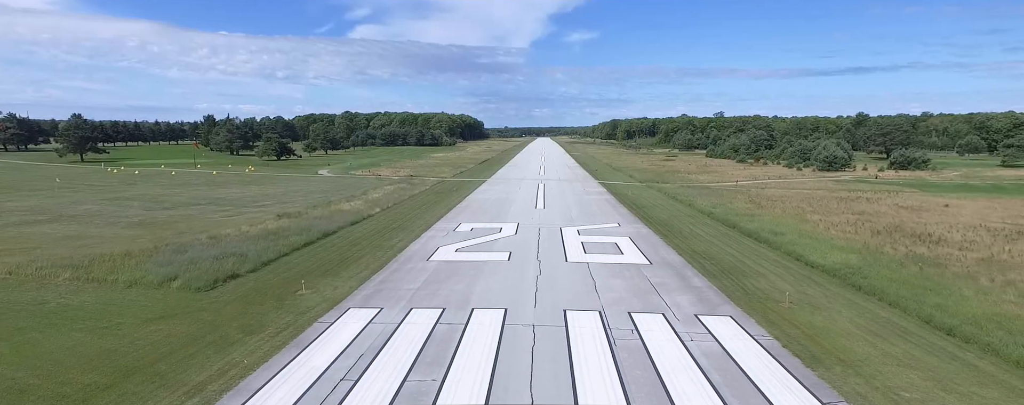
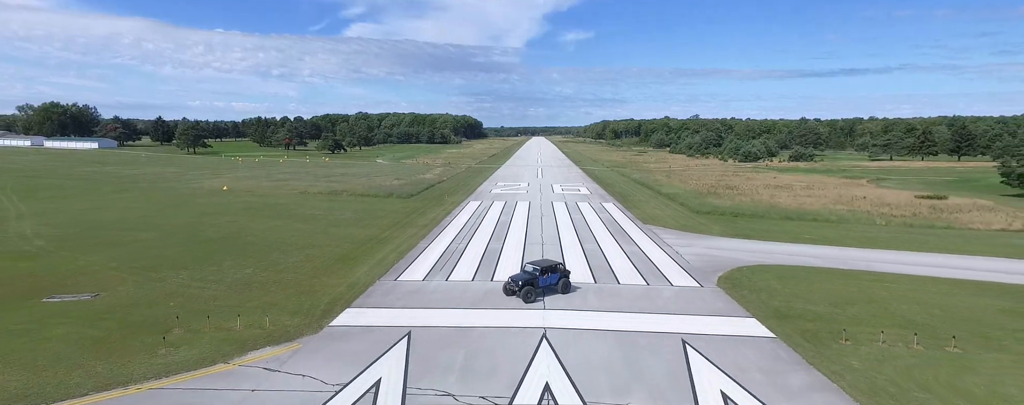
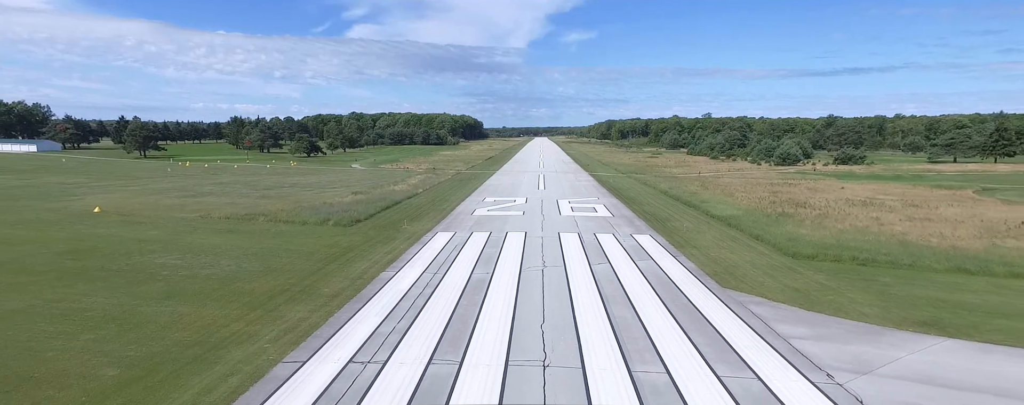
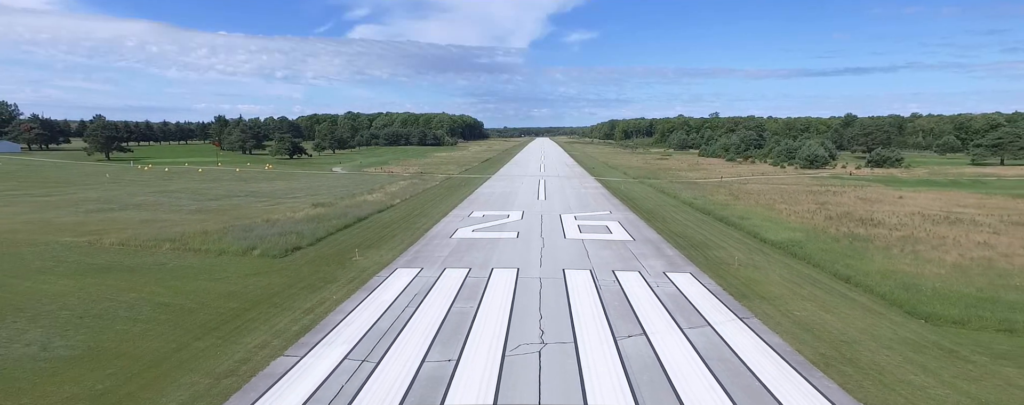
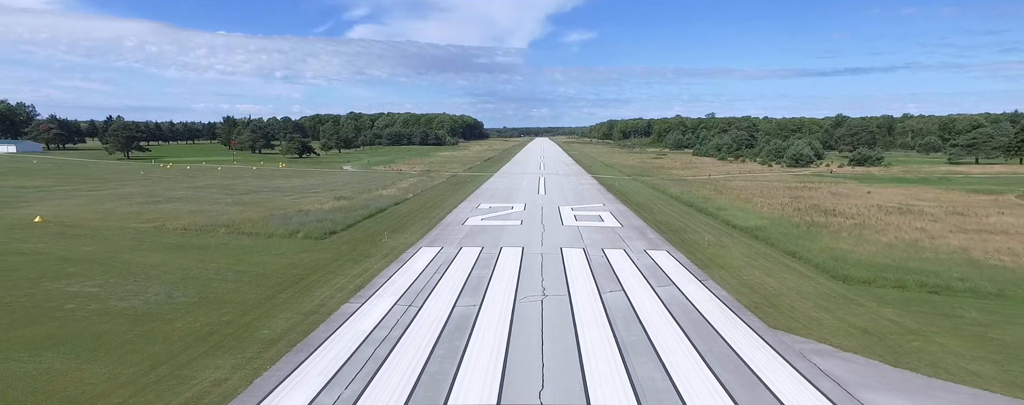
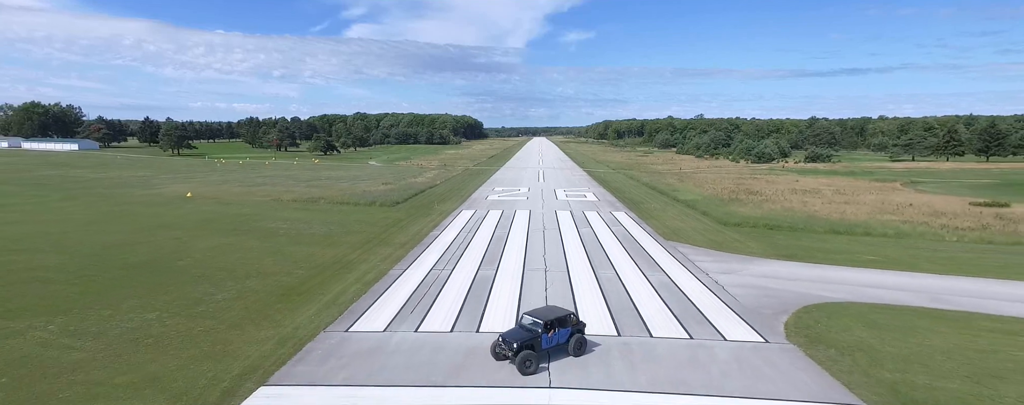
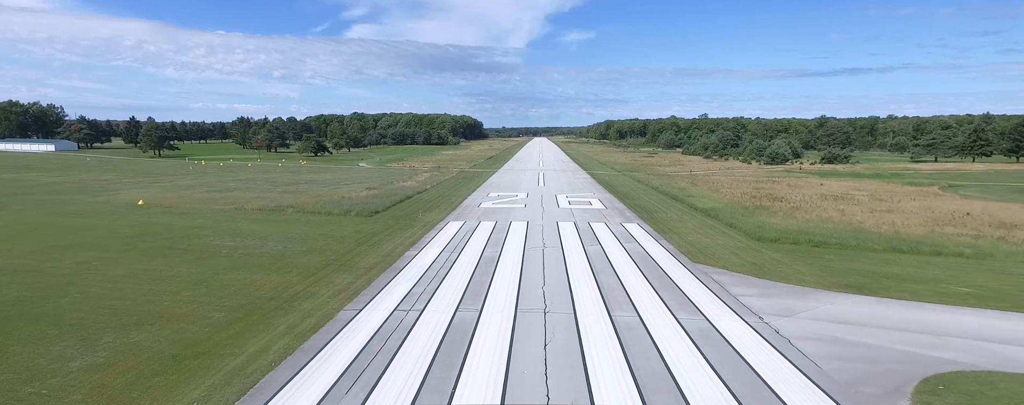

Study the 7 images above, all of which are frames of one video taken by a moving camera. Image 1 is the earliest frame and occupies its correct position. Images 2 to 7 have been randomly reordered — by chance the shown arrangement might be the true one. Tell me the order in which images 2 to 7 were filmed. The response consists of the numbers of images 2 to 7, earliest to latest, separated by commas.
4, 5, 3, 7, 6, 2
